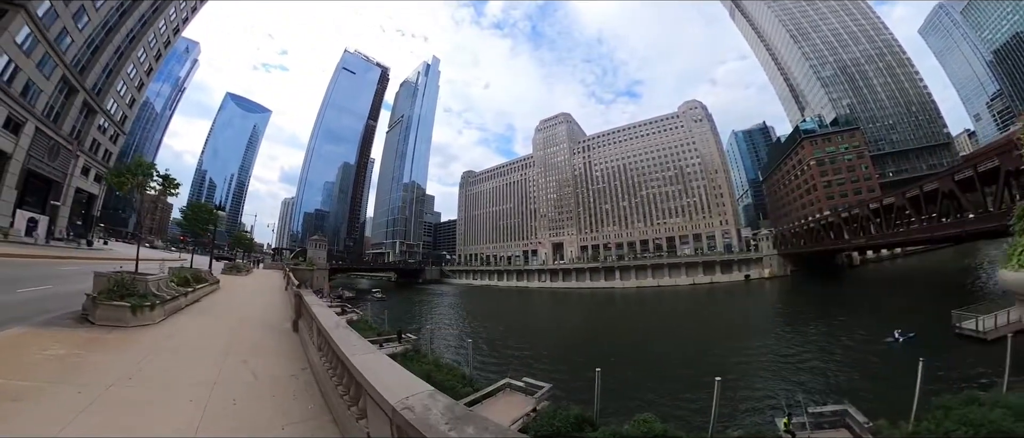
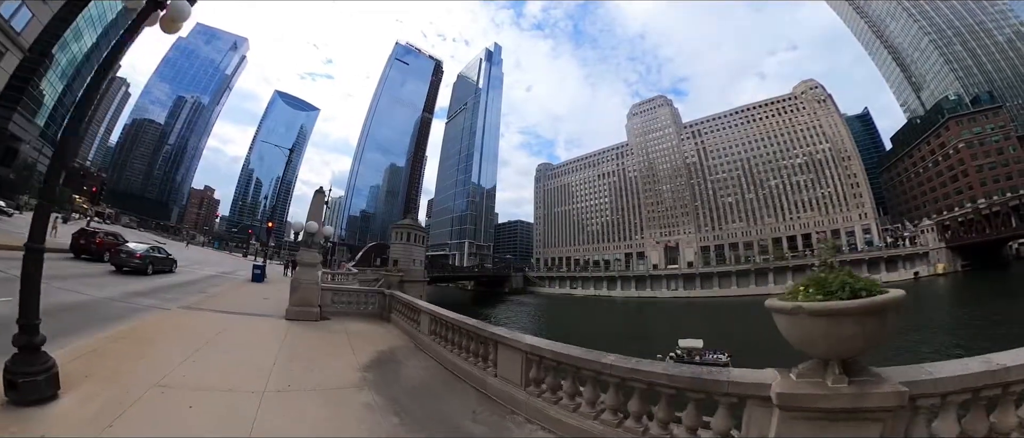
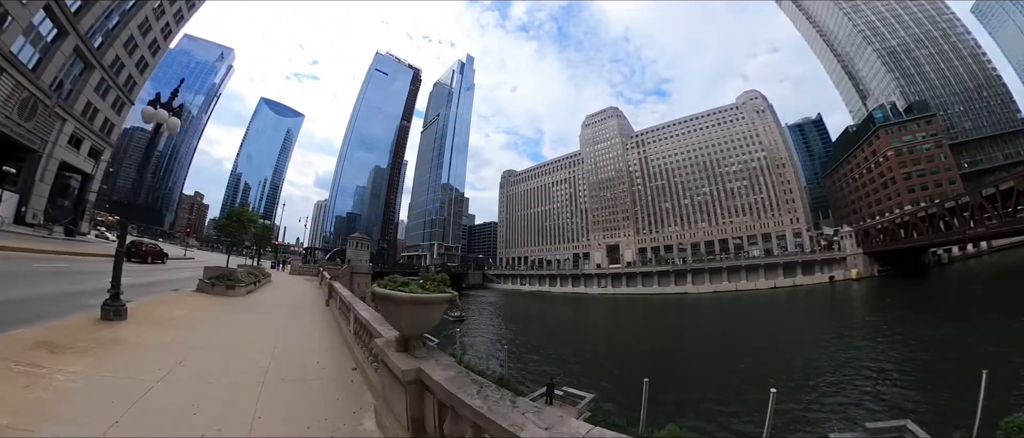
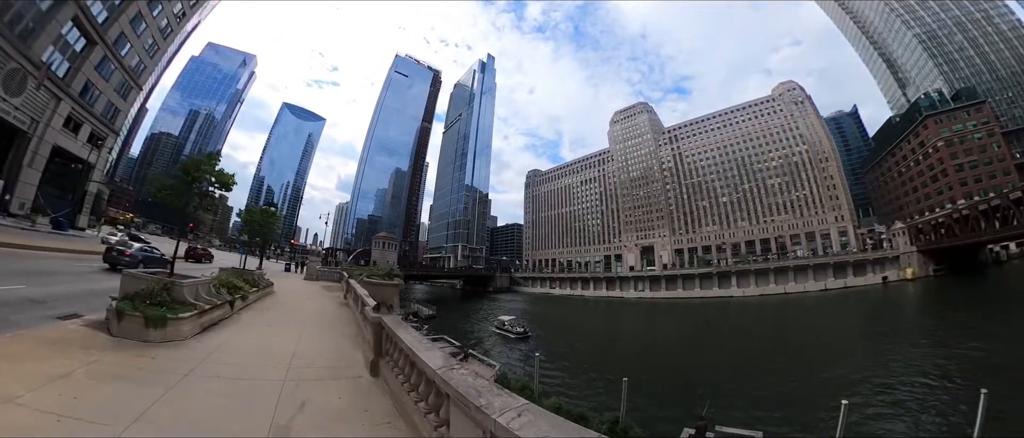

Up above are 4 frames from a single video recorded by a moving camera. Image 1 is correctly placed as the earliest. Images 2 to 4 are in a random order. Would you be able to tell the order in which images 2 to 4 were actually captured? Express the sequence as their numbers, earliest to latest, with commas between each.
3, 4, 2
